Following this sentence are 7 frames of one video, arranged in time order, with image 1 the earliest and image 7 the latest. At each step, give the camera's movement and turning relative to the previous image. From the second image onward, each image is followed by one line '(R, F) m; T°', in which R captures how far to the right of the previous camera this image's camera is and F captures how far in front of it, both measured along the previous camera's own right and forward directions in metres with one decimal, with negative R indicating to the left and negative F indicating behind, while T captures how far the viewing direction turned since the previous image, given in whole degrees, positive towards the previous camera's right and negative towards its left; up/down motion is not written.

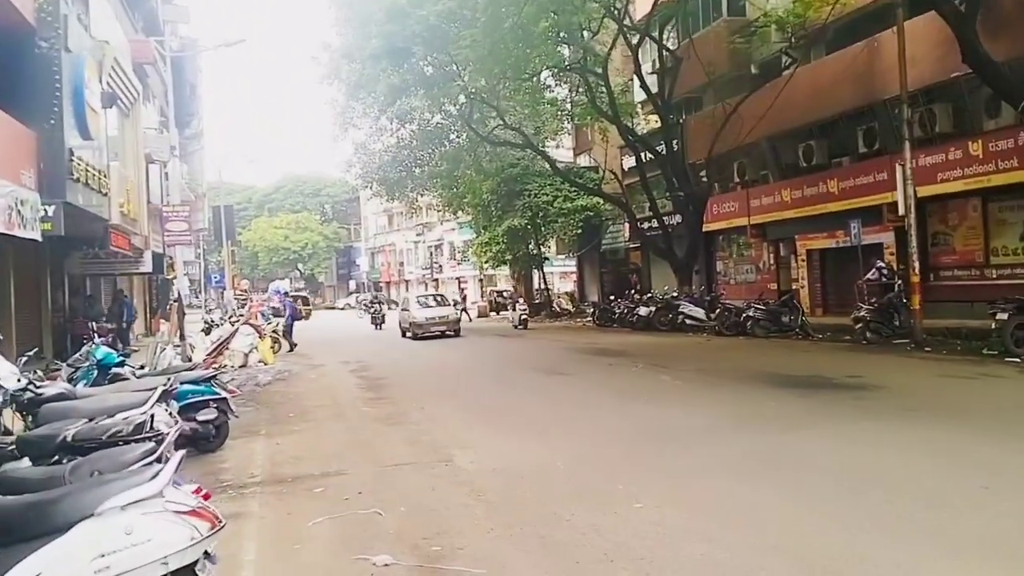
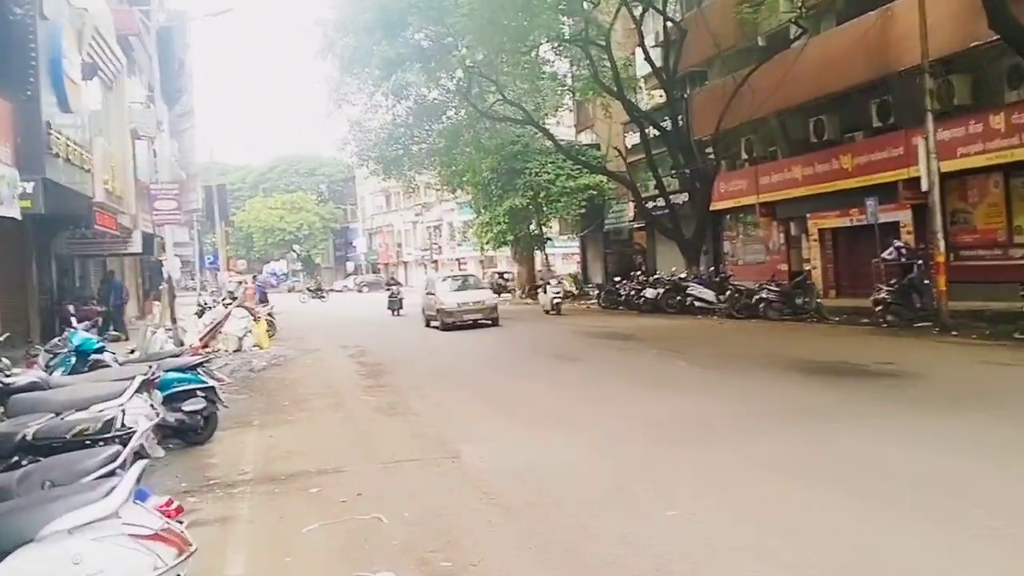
(-0.1, +0.5) m; 0°
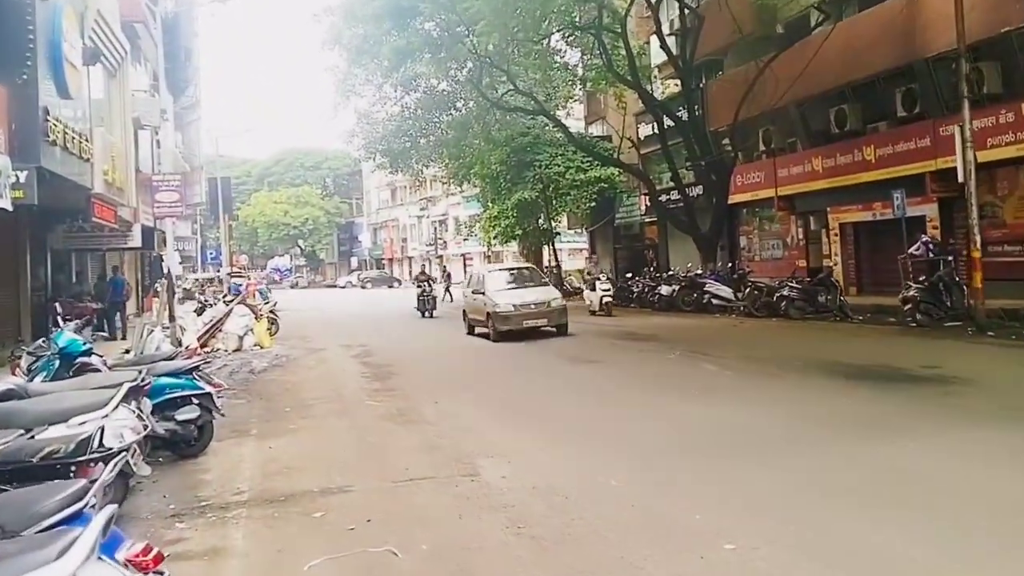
(-0.1, +0.5) m; 0°
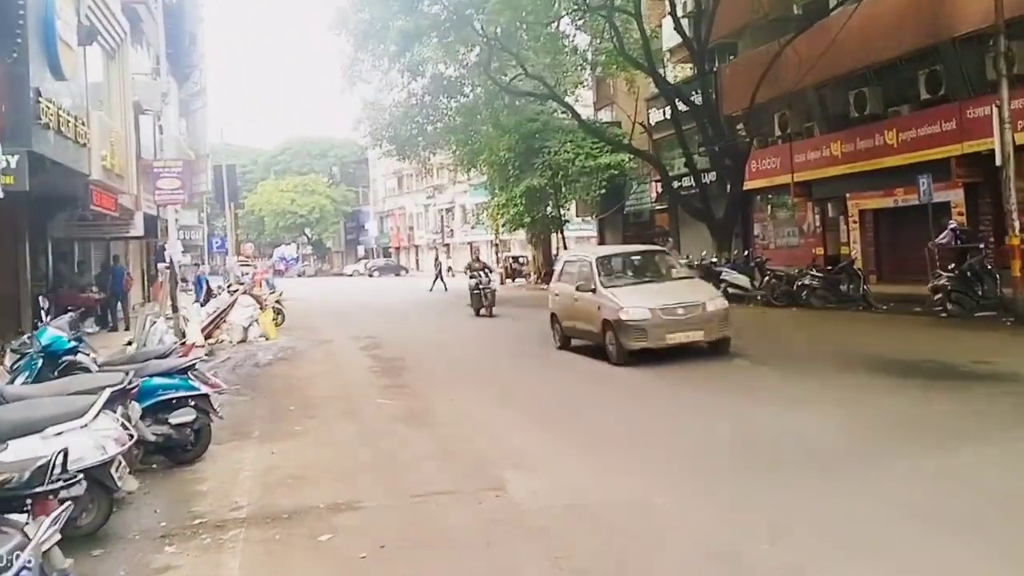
(-0.1, +0.5) m; 0°
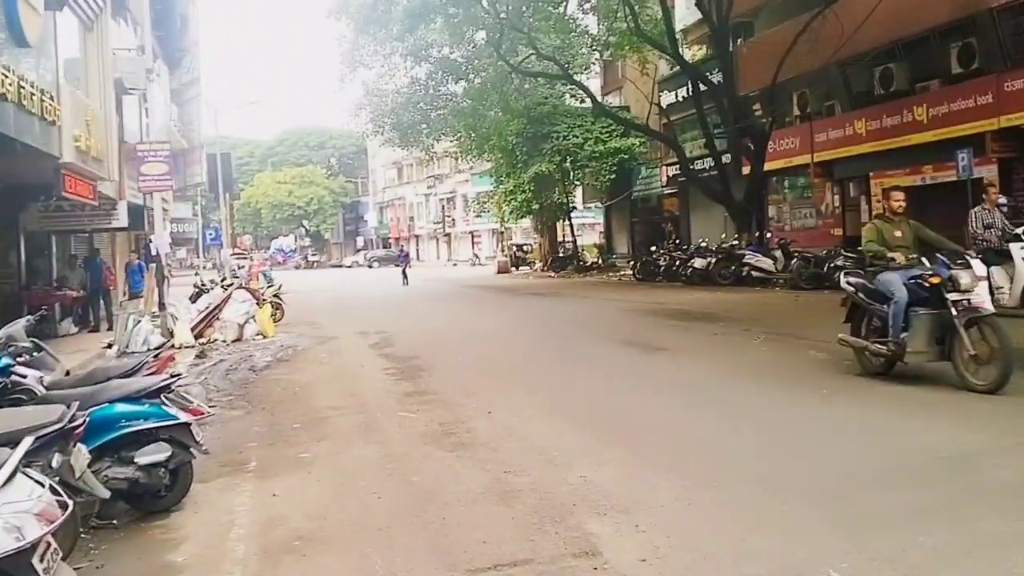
(-0.3, +1.3) m; 0°
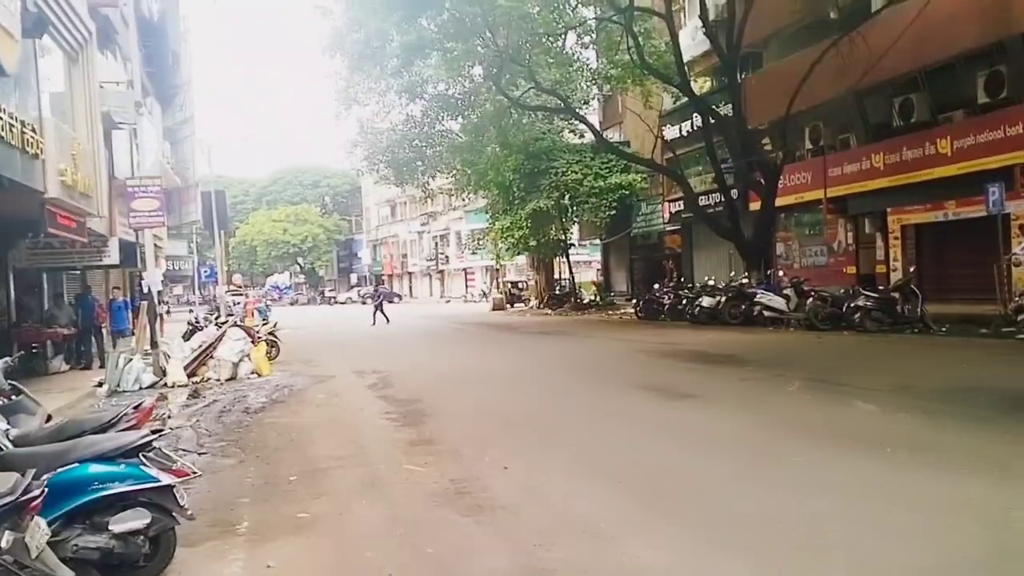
(-0.1, +0.5) m; 0°
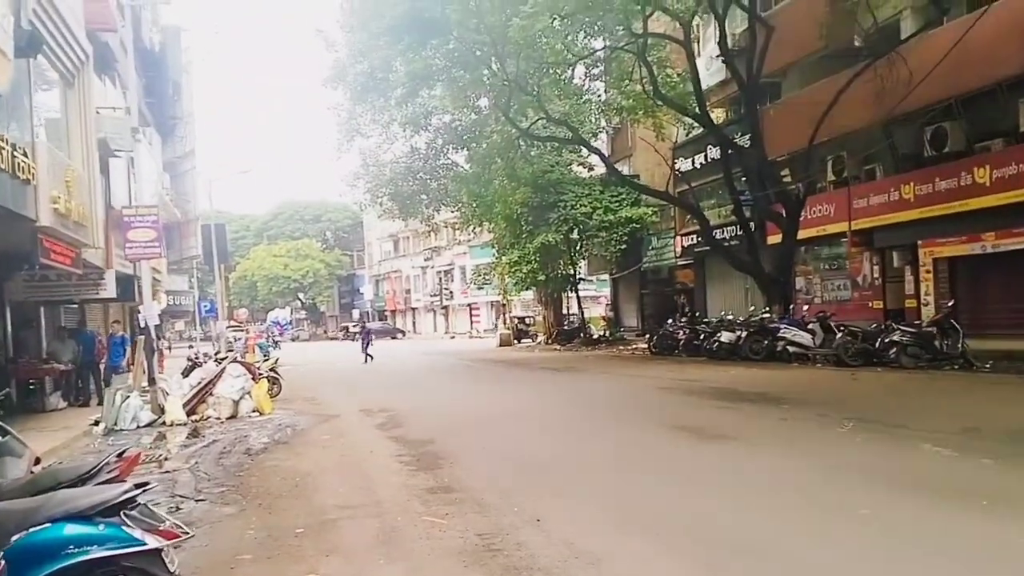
(-0.2, +0.6) m; 0°
